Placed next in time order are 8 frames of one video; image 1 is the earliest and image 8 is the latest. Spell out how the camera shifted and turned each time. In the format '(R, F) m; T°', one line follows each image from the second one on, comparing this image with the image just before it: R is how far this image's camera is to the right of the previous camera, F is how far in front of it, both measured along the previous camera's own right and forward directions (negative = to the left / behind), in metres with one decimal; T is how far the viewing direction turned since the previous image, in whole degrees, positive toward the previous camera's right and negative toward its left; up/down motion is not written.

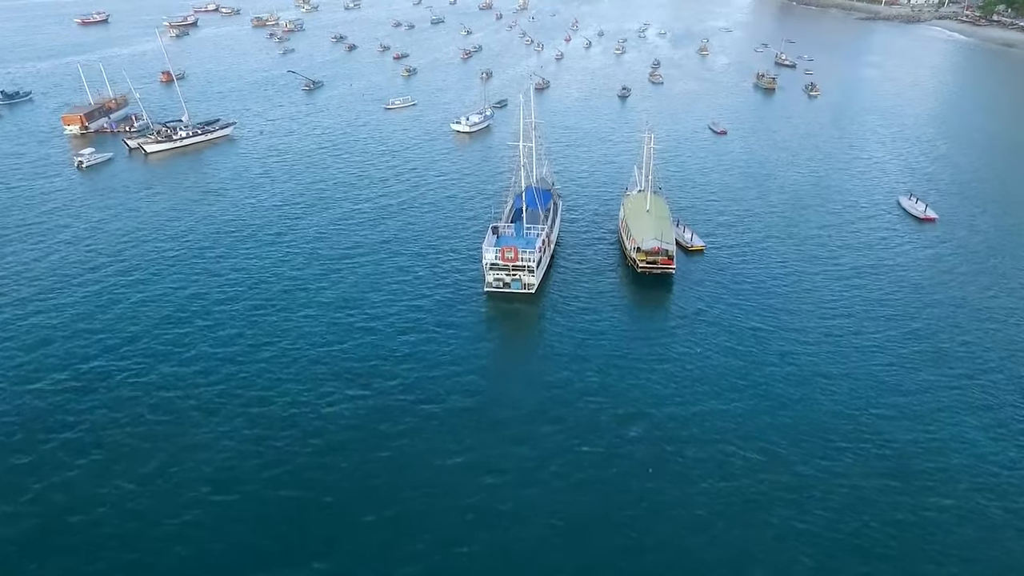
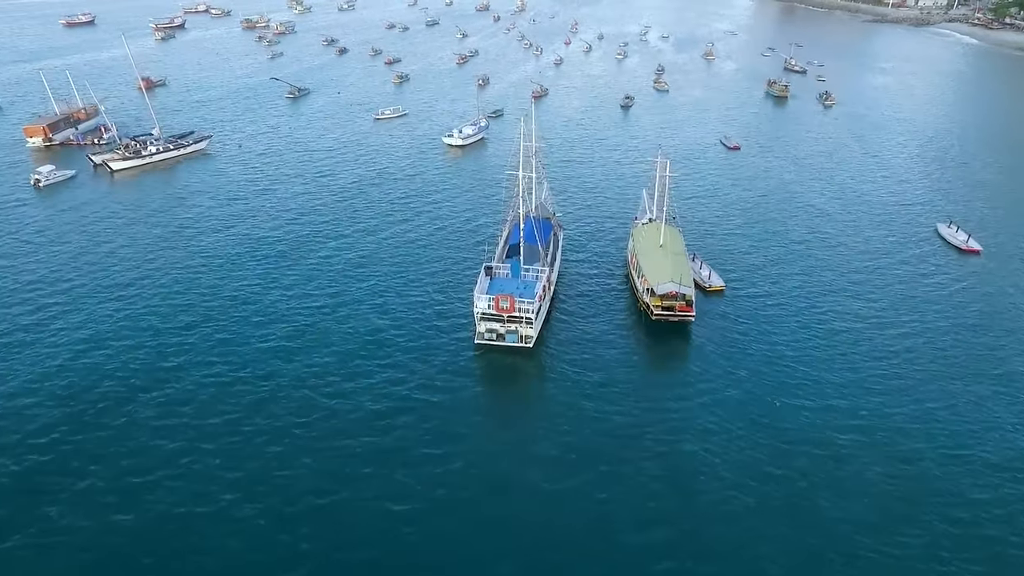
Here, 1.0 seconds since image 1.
(+0.2, +13.1) m; 0°
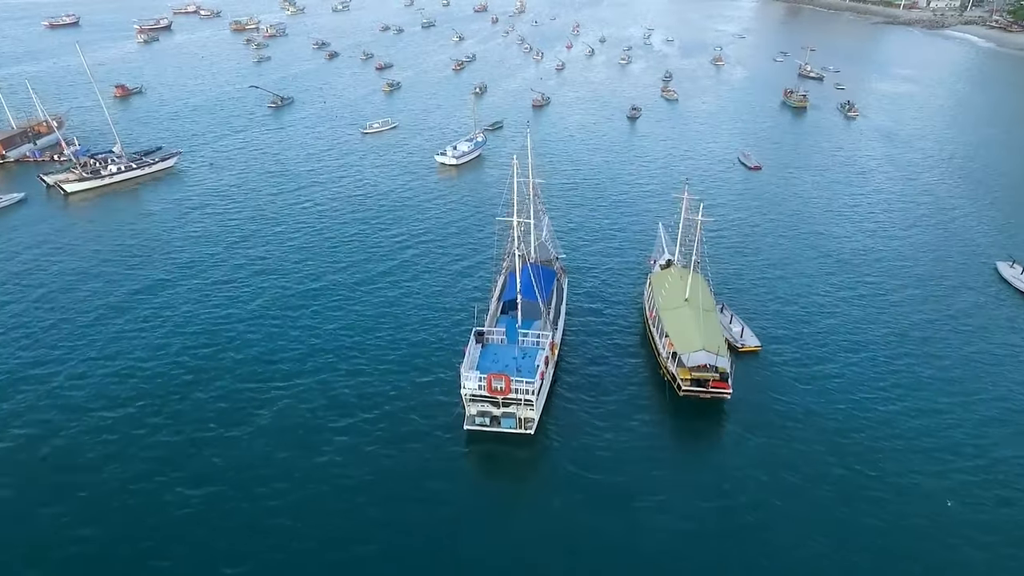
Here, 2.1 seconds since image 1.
(+0.2, +15.7) m; 0°
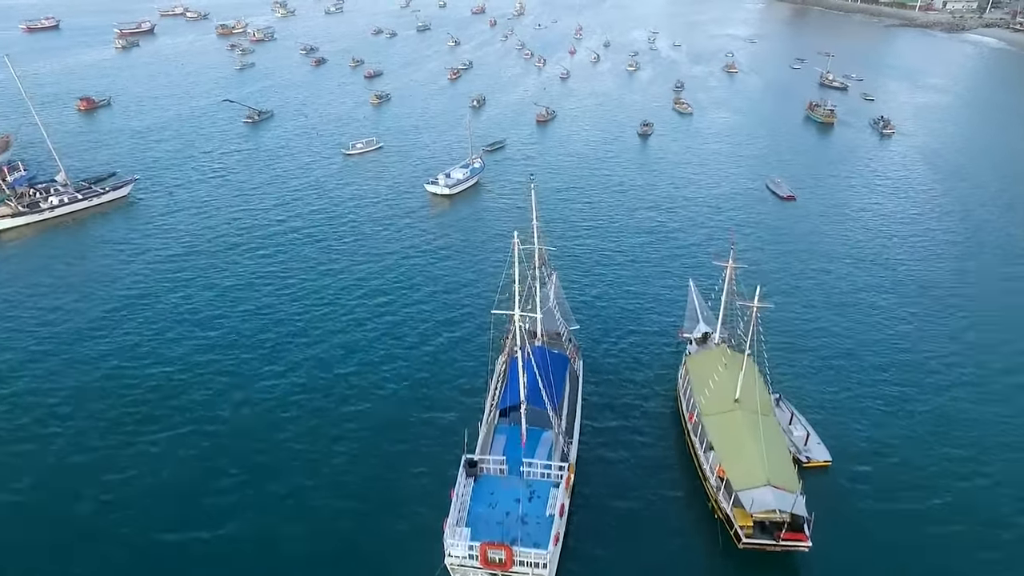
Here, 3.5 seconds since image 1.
(-0.2, +18.9) m; 0°
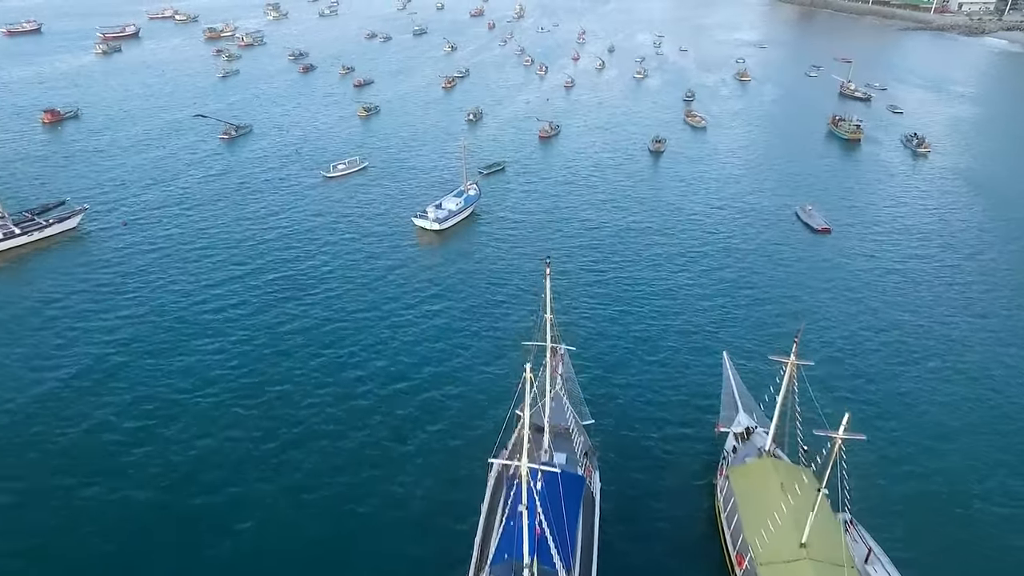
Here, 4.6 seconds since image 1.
(+0.1, +16.0) m; 0°
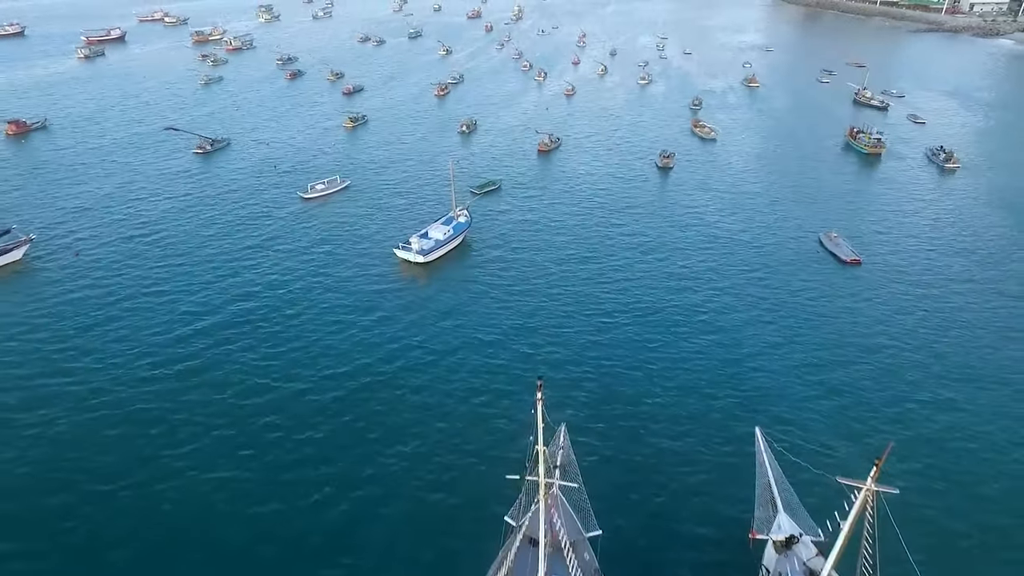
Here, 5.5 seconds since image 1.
(+0.6, +12.6) m; 0°
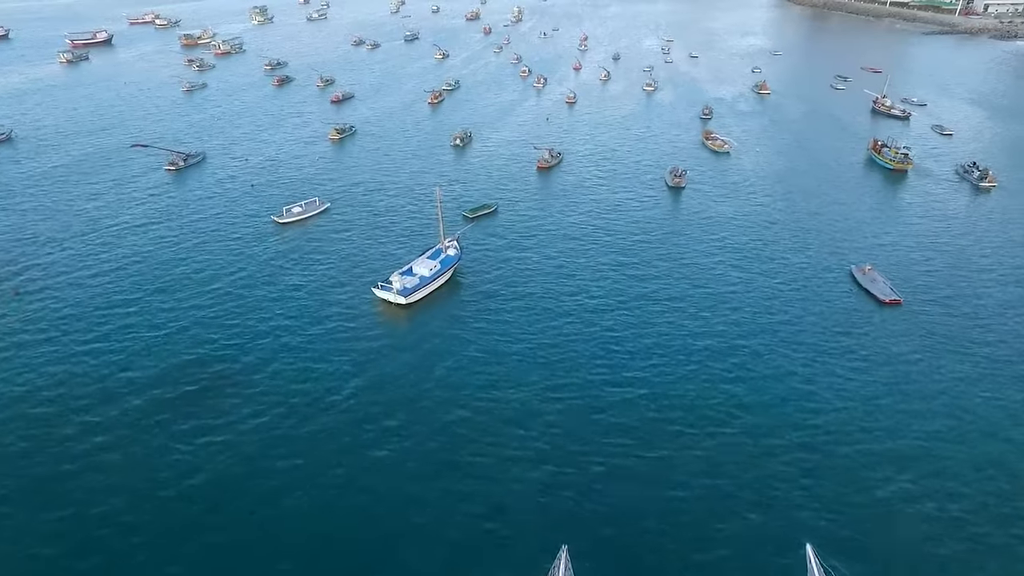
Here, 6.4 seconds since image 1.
(+0.5, +12.7) m; 0°
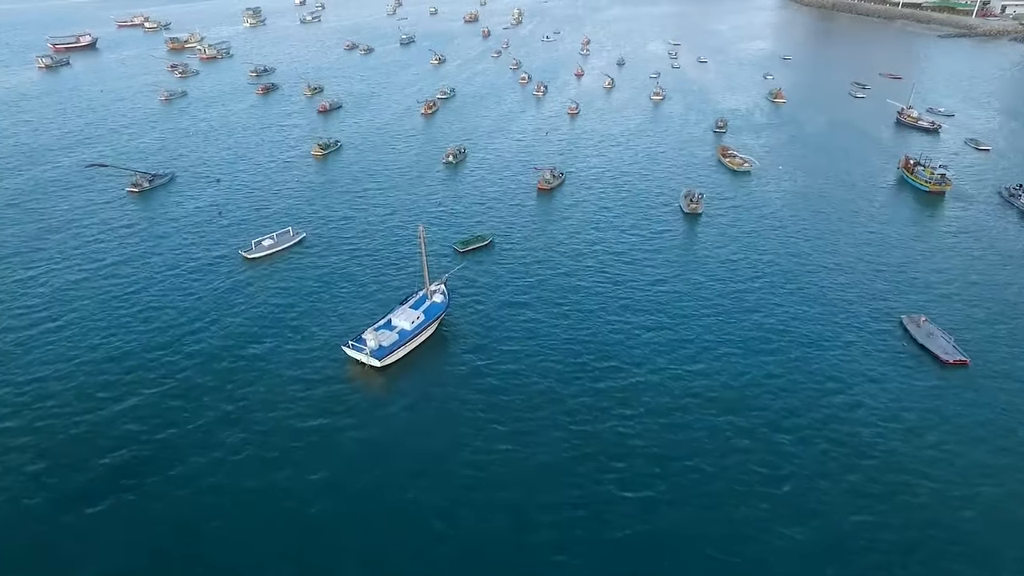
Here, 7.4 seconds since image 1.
(+0.4, +14.5) m; 0°
